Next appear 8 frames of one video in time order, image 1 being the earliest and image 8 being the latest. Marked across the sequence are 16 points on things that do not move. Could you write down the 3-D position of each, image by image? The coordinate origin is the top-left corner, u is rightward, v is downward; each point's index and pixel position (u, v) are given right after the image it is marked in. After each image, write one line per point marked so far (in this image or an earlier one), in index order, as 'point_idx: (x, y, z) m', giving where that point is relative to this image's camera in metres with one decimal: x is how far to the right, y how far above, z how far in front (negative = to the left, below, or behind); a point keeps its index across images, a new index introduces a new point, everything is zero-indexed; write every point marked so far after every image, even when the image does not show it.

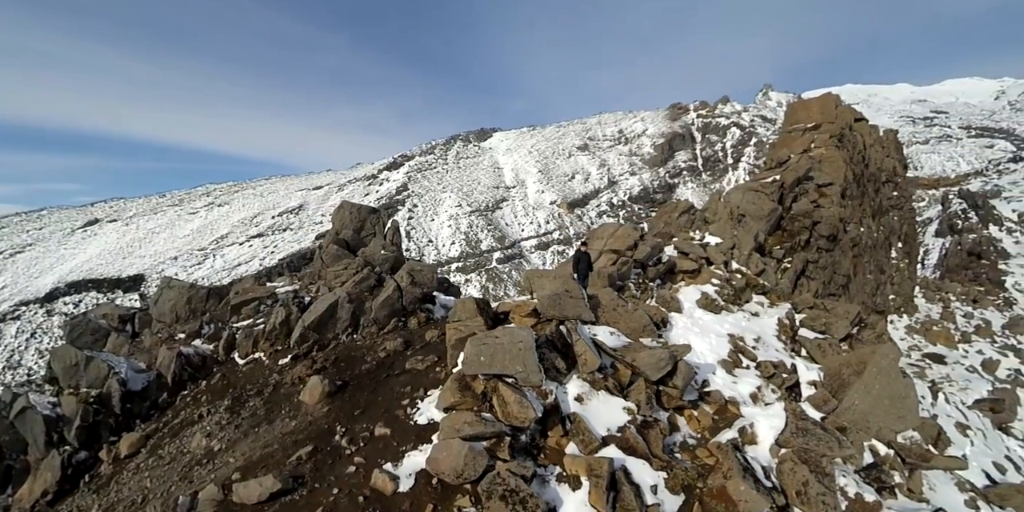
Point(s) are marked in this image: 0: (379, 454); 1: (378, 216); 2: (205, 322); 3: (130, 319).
0: (-1.4, -2.3, +5.4) m
1: (-4.0, +1.2, +13.2) m
2: (-6.1, -1.4, +8.8) m
3: (-8.1, -1.5, +9.5) m
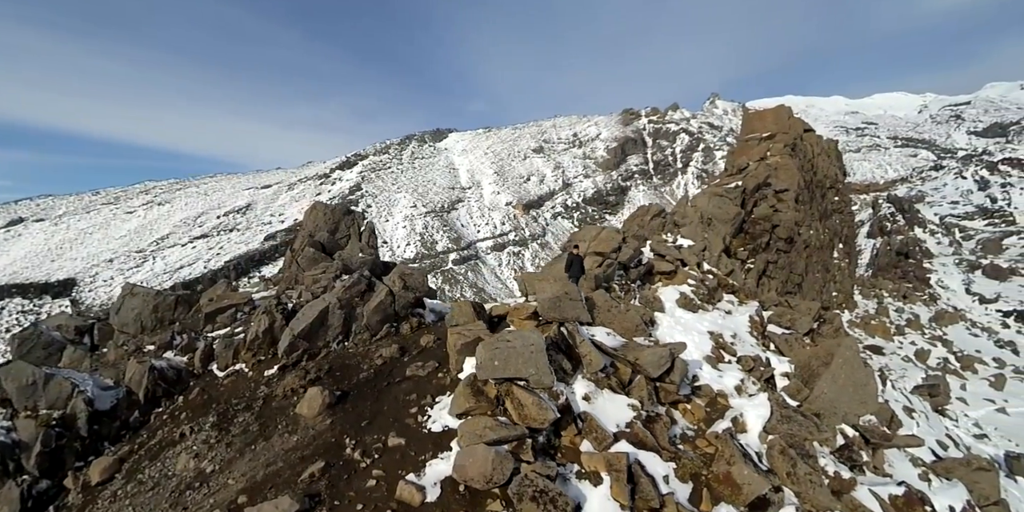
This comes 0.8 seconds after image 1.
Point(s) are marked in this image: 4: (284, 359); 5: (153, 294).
0: (-1.2, -2.4, +5.3) m
1: (-4.6, +1.1, +12.7) m
2: (-6.1, -1.5, +8.1) m
3: (-8.2, -1.6, +8.6) m
4: (-3.7, -1.7, +7.1) m
5: (-7.2, -0.8, +9.0) m
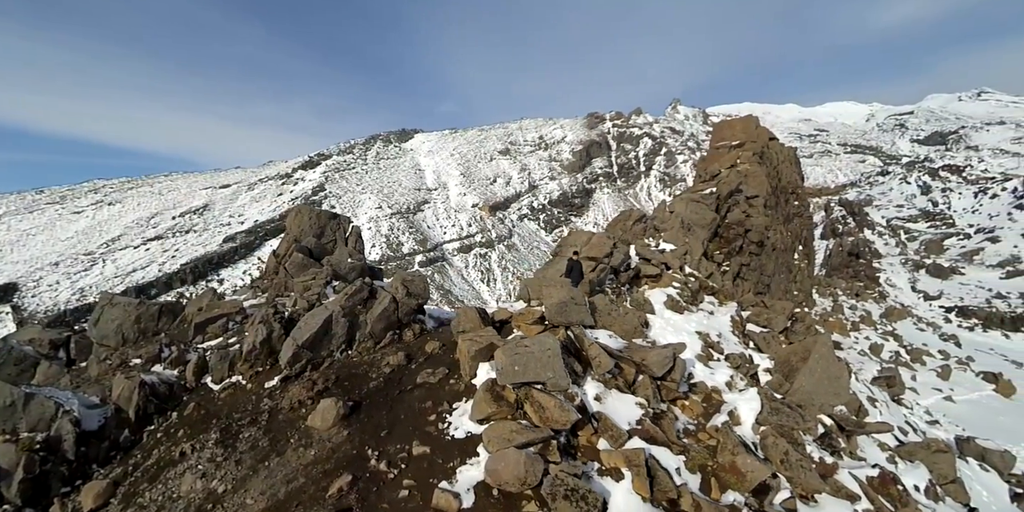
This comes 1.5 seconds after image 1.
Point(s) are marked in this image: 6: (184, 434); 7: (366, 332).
0: (-0.9, -2.5, +5.2) m
1: (-4.9, +1.0, +12.4) m
2: (-6.0, -1.6, +7.7) m
3: (-8.2, -1.7, +8.0) m
4: (-3.5, -1.8, +6.9) m
5: (-7.2, -0.9, +8.5) m
6: (-4.7, -2.6, +6.3) m
7: (-2.5, -1.3, +7.5) m
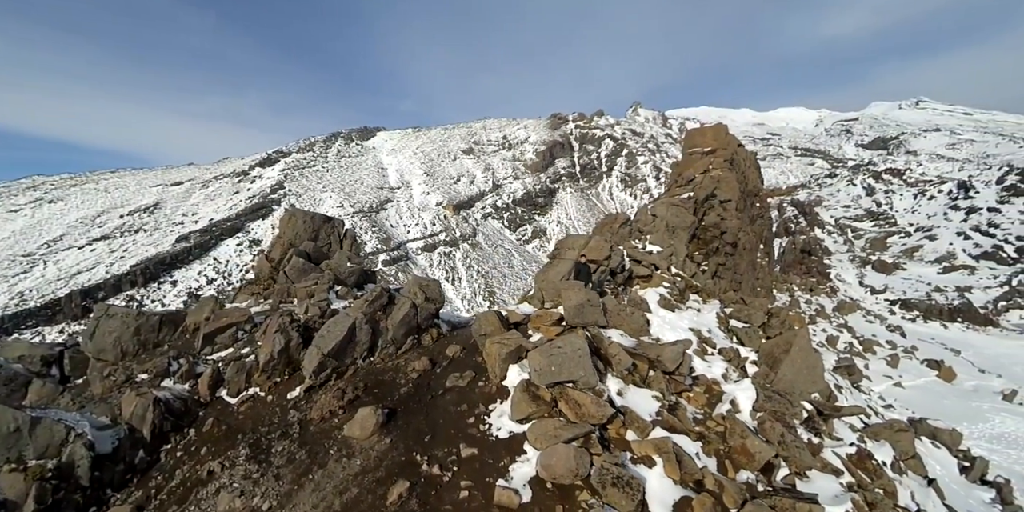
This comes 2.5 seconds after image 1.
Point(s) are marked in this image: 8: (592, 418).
0: (-0.3, -2.6, +5.3) m
1: (-4.9, +0.8, +12.2) m
2: (-5.7, -1.7, +7.4) m
3: (-7.8, -1.9, +7.6) m
4: (-3.1, -1.9, +6.8) m
5: (-6.9, -1.1, +8.1) m
6: (-4.2, -2.7, +6.1) m
7: (-2.1, -1.4, +7.5) m
8: (+1.1, -2.1, +6.1) m
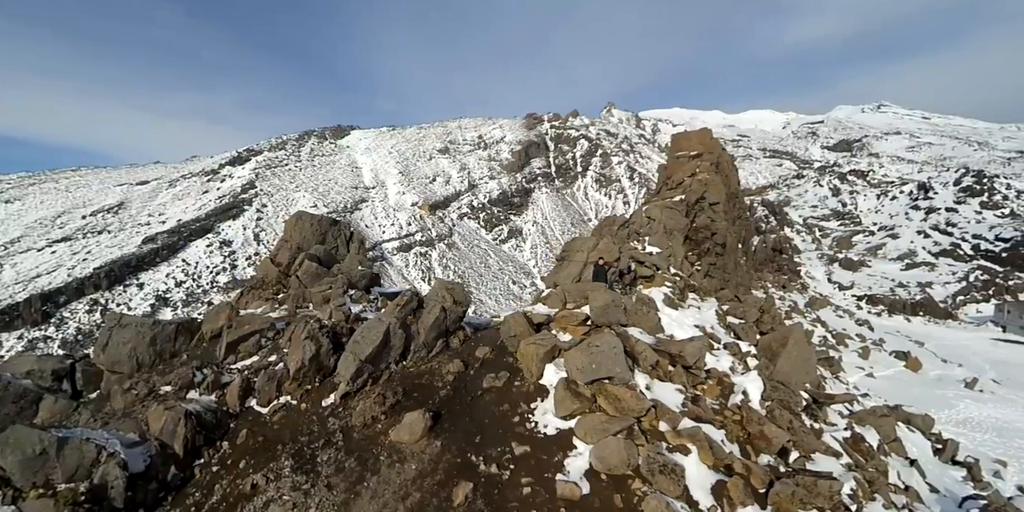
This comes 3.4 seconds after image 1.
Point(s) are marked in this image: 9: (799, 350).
0: (+0.3, -2.6, +5.5) m
1: (-4.7, +0.8, +12.0) m
2: (-5.1, -1.8, +7.2) m
3: (-7.3, -2.0, +7.3) m
4: (-2.5, -2.0, +6.8) m
5: (-6.4, -1.2, +7.8) m
6: (-3.6, -2.8, +6.0) m
7: (-1.6, -1.5, +7.6) m
8: (+1.7, -2.1, +6.3) m
9: (+7.6, -2.5, +11.8) m
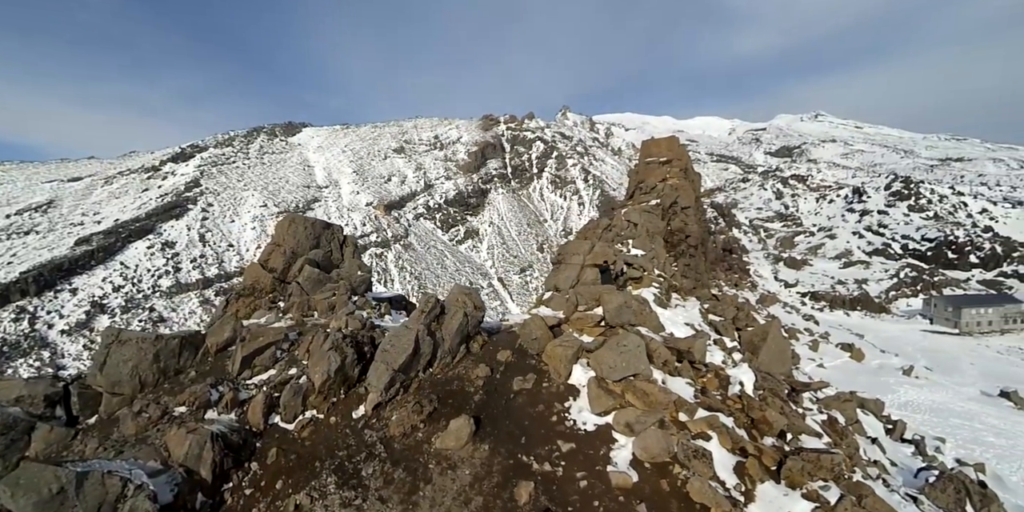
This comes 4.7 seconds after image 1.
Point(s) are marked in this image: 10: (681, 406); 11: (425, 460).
0: (+1.0, -2.7, +5.6) m
1: (-4.7, +0.6, +11.6) m
2: (-4.6, -2.0, +6.8) m
3: (-6.8, -2.1, +6.6) m
4: (-2.0, -2.1, +6.7) m
5: (-5.9, -1.3, +7.3) m
6: (-2.9, -2.9, +5.8) m
7: (-1.1, -1.6, +7.5) m
8: (+2.2, -2.2, +6.6) m
9: (+7.6, -2.5, +12.7) m
10: (+2.9, -2.7, +7.5) m
11: (-1.1, -2.6, +5.8) m
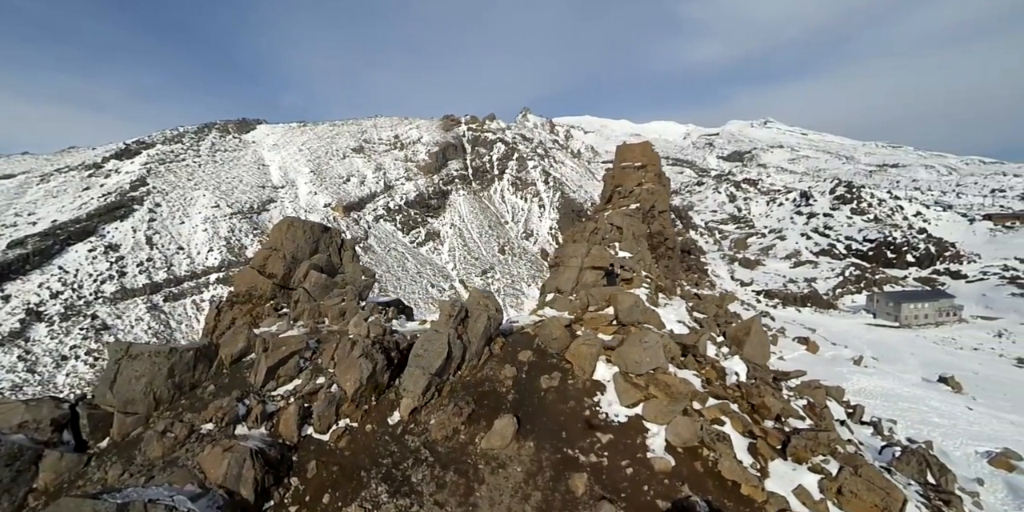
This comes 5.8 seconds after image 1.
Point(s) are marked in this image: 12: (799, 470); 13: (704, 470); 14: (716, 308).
0: (+1.6, -2.7, +5.9) m
1: (-4.6, +0.5, +11.4) m
2: (-4.1, -2.0, +6.6) m
3: (-6.2, -2.2, +6.2) m
4: (-1.4, -2.1, +6.7) m
5: (-5.4, -1.4, +7.0) m
6: (-2.3, -3.0, +5.7) m
7: (-0.7, -1.6, +7.6) m
8: (+2.8, -2.3, +7.0) m
9: (+7.6, -2.6, +13.5) m
10: (+3.3, -2.7, +7.9) m
11: (-0.5, -2.7, +5.9) m
12: (+4.8, -3.6, +7.4) m
13: (+2.6, -2.9, +6.0) m
14: (+7.4, -2.0, +16.2) m
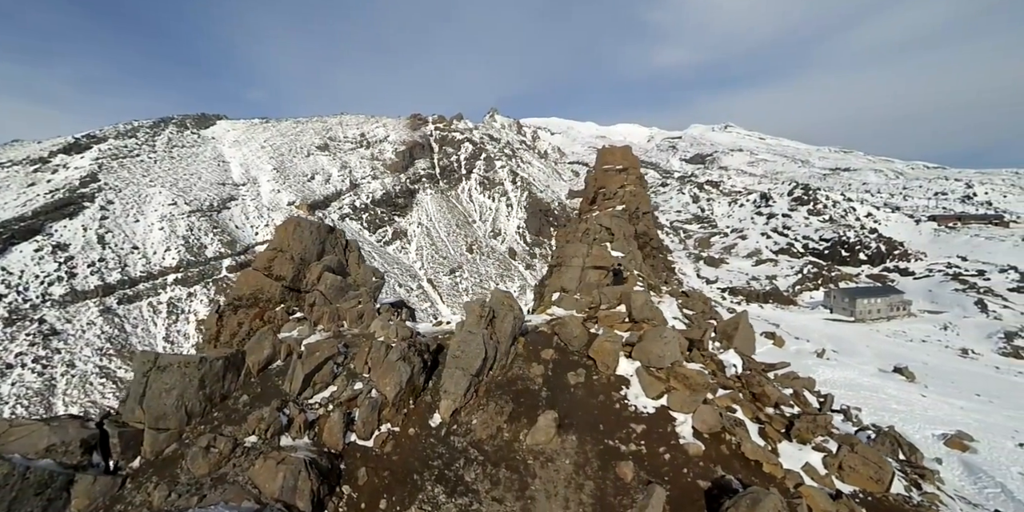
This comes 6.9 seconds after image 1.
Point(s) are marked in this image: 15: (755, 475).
0: (+2.2, -2.8, +6.3) m
1: (-4.4, +0.5, +11.3) m
2: (-3.5, -2.1, +6.5) m
3: (-5.6, -2.2, +6.0) m
4: (-0.9, -2.2, +6.8) m
5: (-4.9, -1.4, +6.8) m
6: (-1.7, -3.0, +5.8) m
7: (-0.2, -1.6, +7.8) m
8: (+3.3, -2.3, +7.5) m
9: (+7.6, -2.6, +14.3) m
10: (+3.8, -2.8, +8.4) m
11: (+0.1, -2.7, +6.1) m
12: (+5.3, -3.6, +8.0) m
13: (+3.2, -2.9, +6.4) m
14: (+7.3, -2.0, +17.0) m
15: (+3.4, -3.1, +6.3) m
